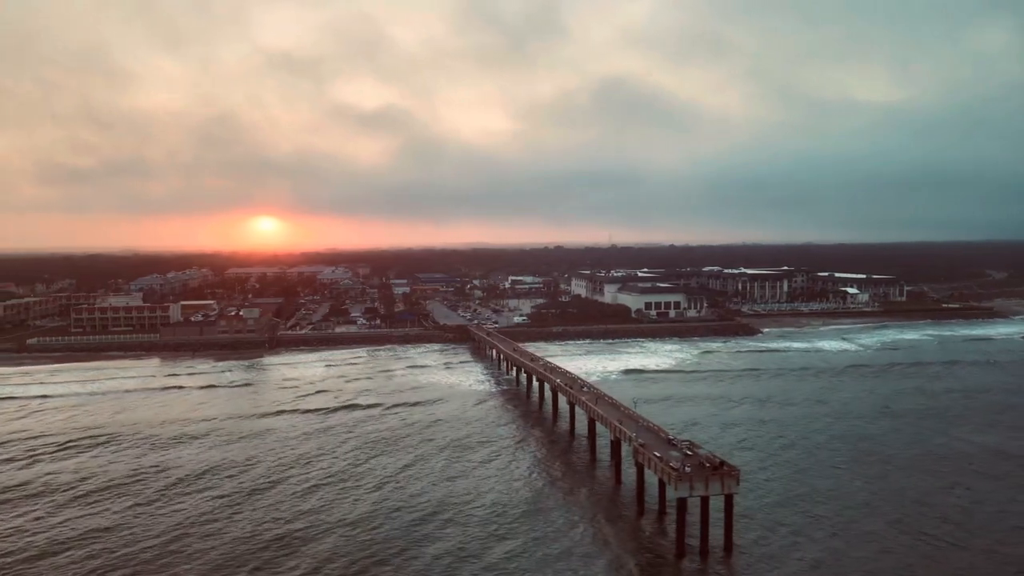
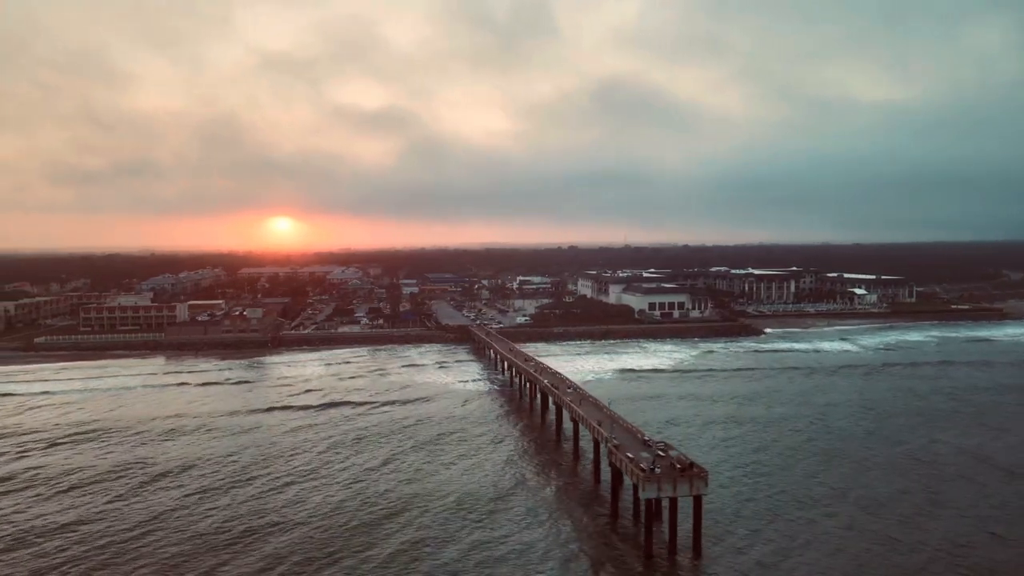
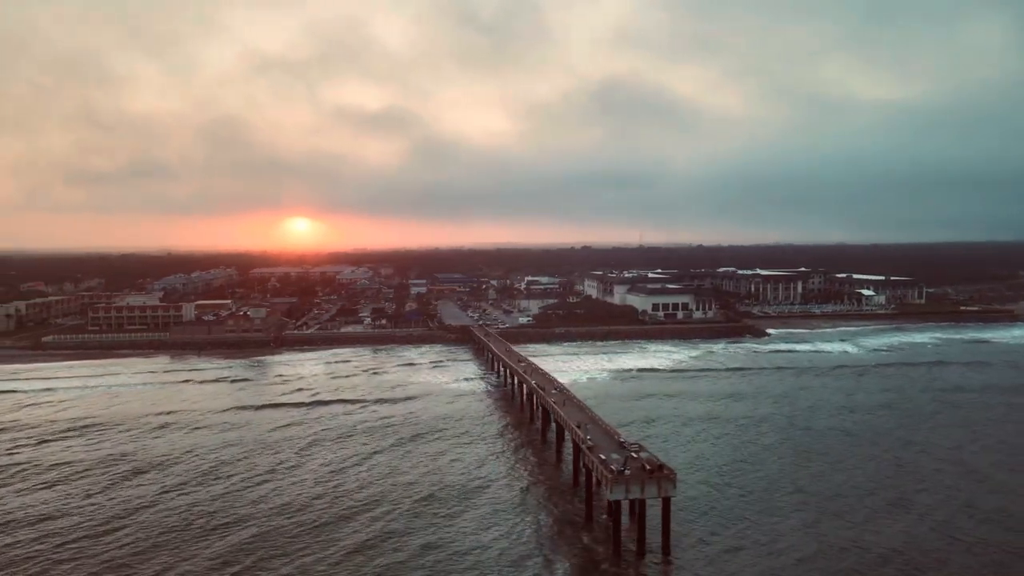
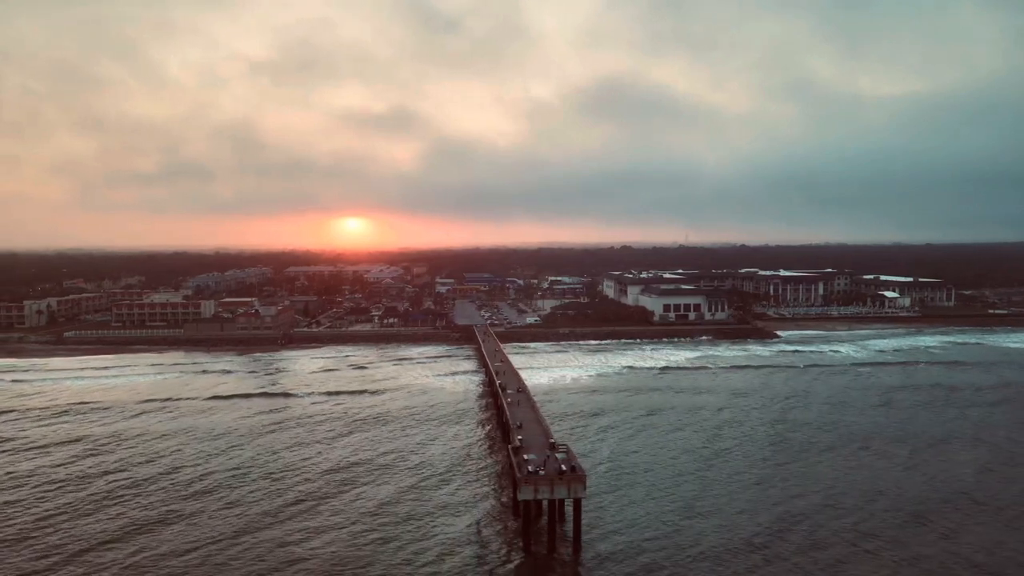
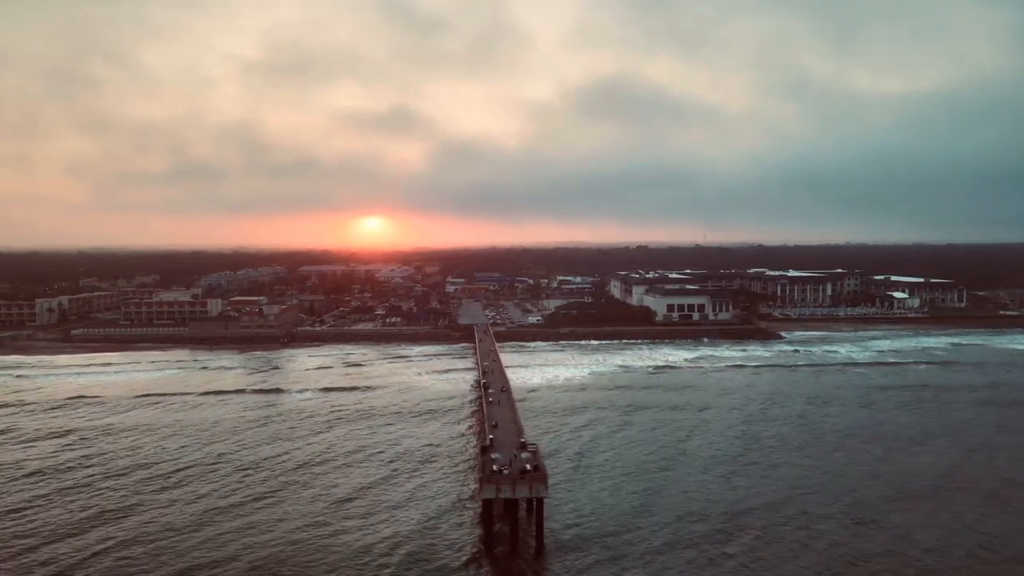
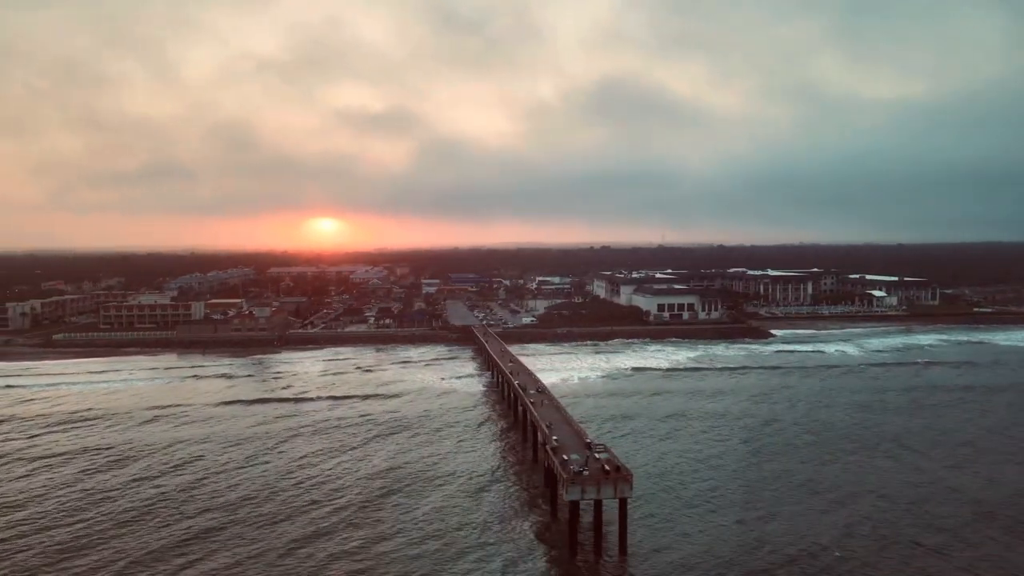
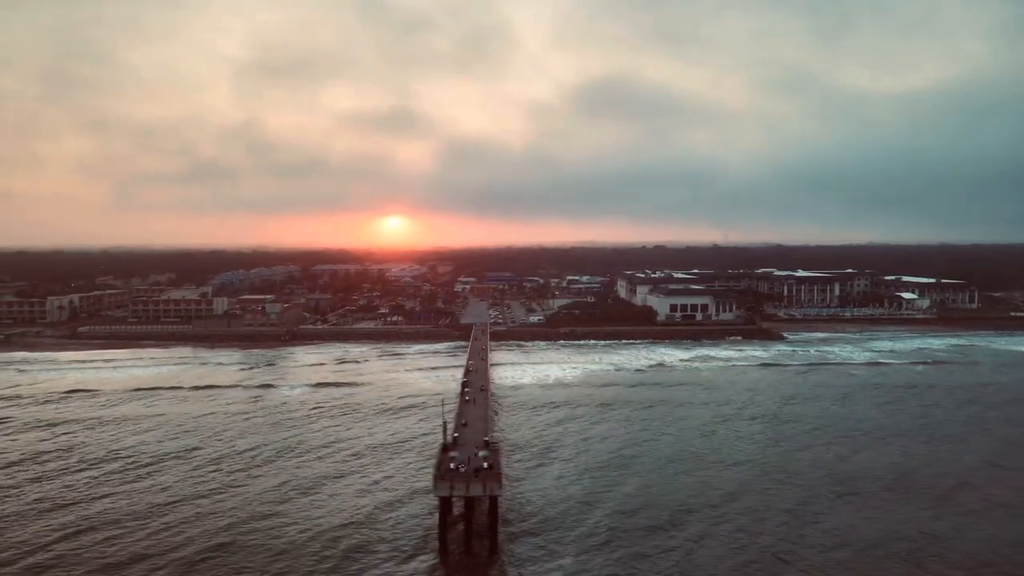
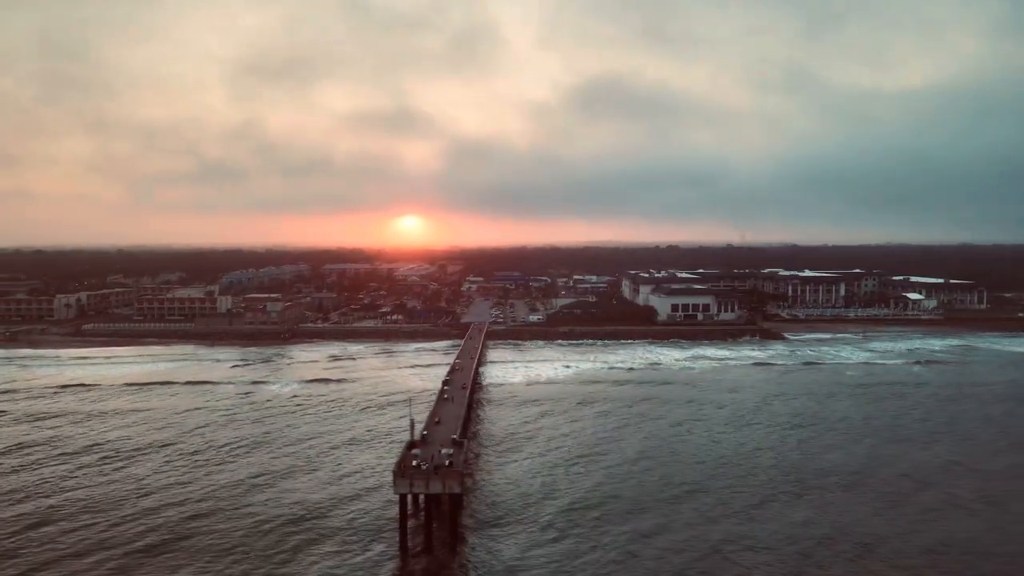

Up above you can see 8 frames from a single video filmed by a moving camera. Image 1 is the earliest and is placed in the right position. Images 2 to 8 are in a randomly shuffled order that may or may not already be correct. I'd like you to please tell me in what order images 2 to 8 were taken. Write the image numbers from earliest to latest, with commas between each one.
2, 3, 6, 4, 5, 7, 8
